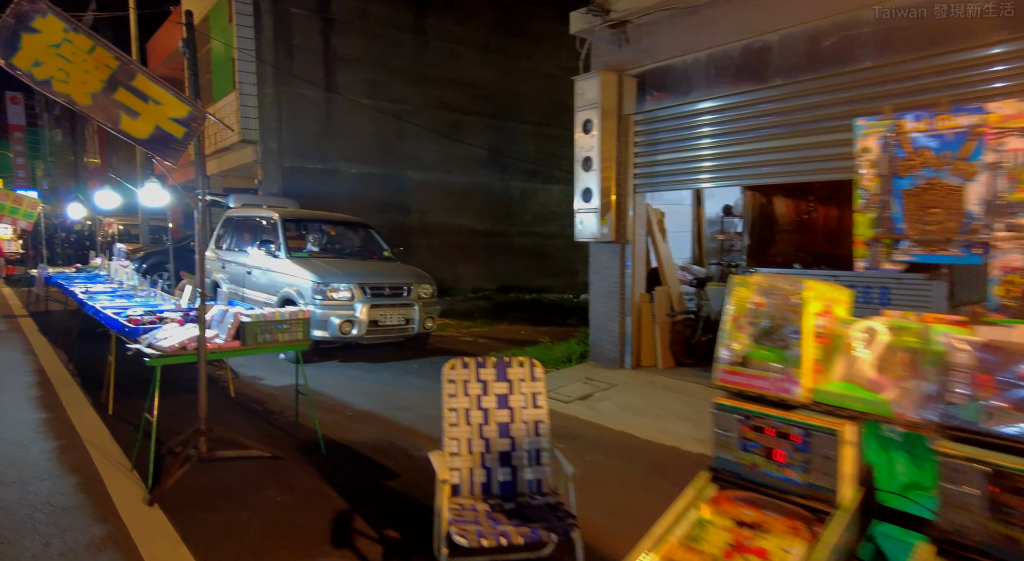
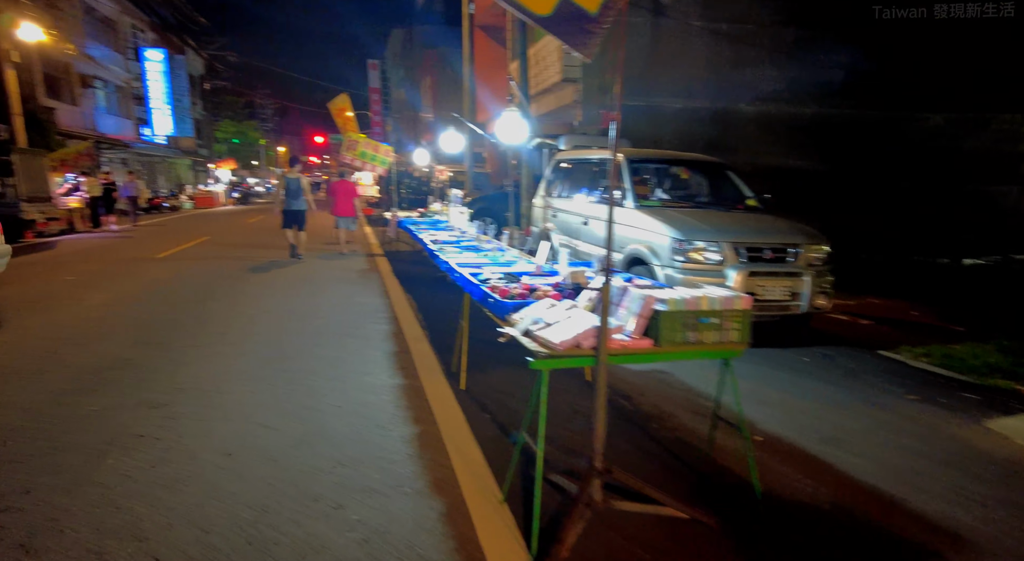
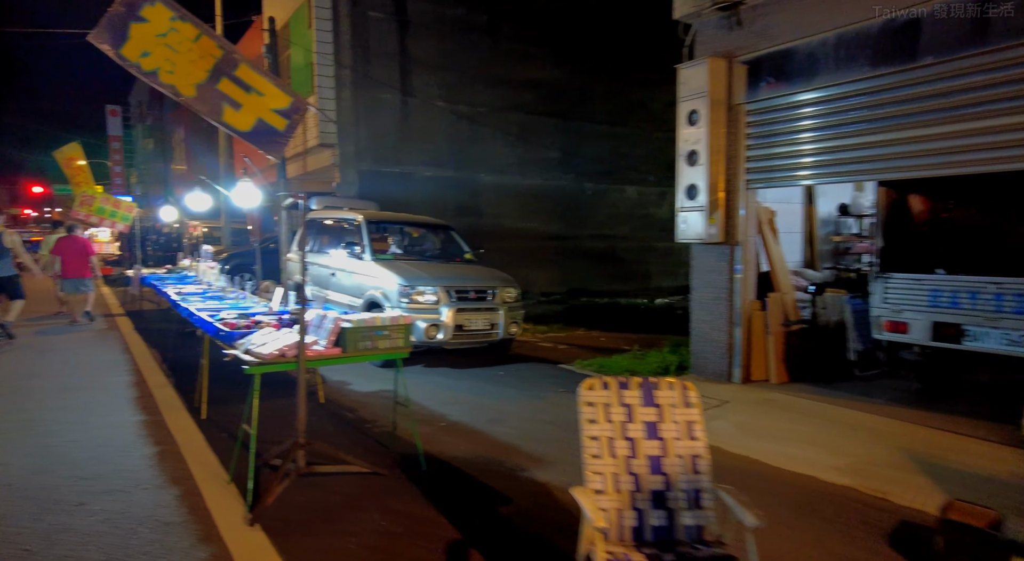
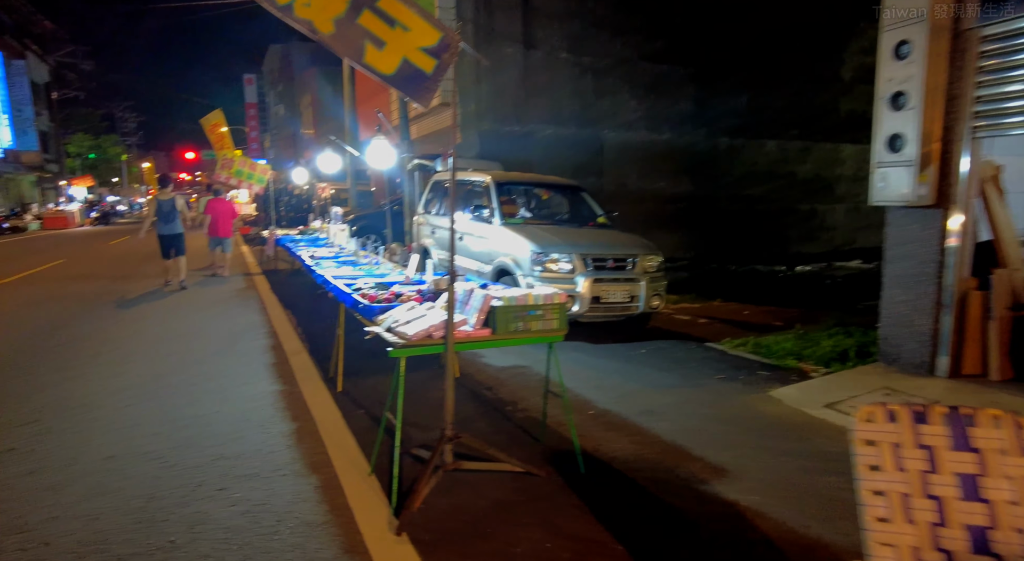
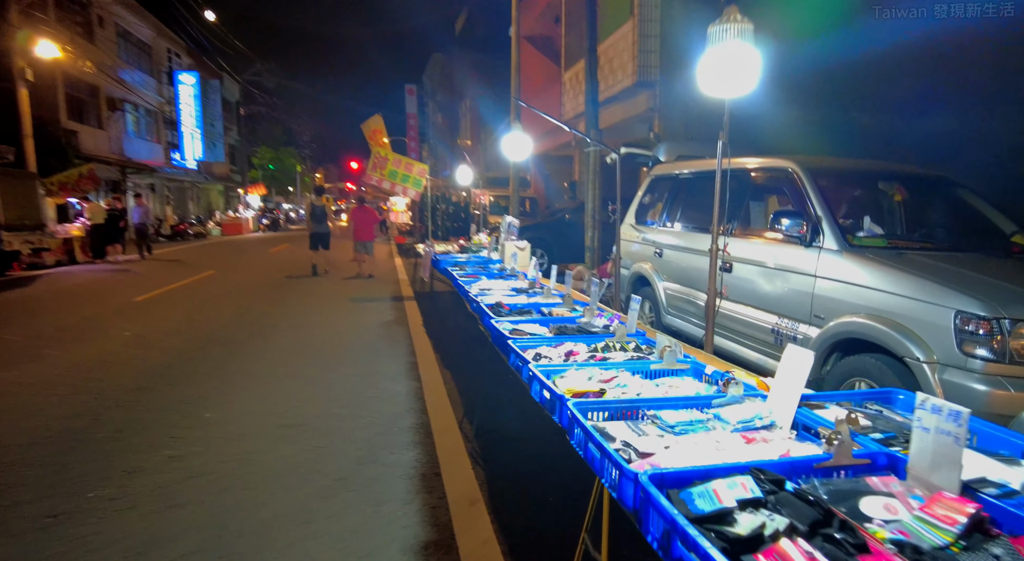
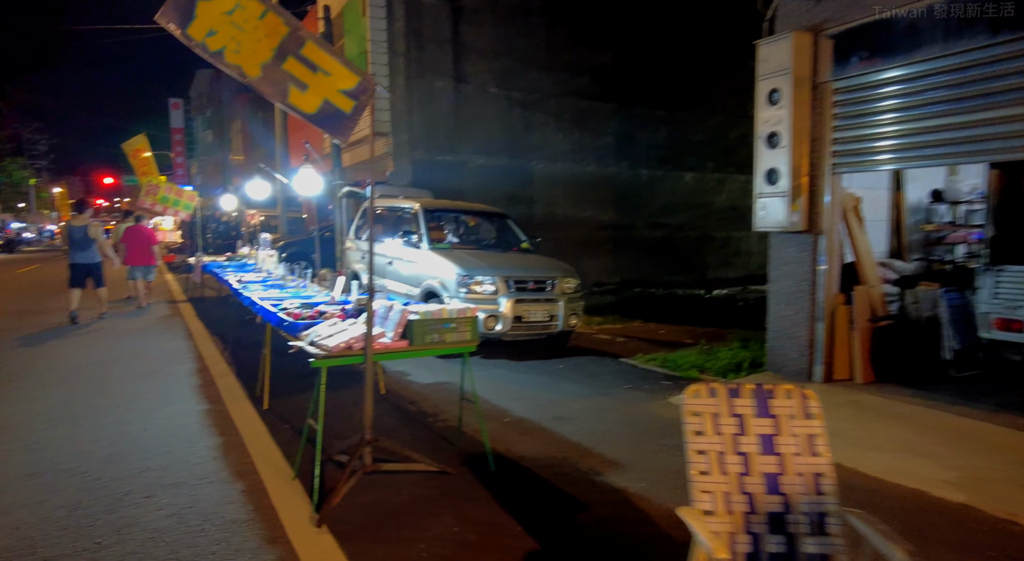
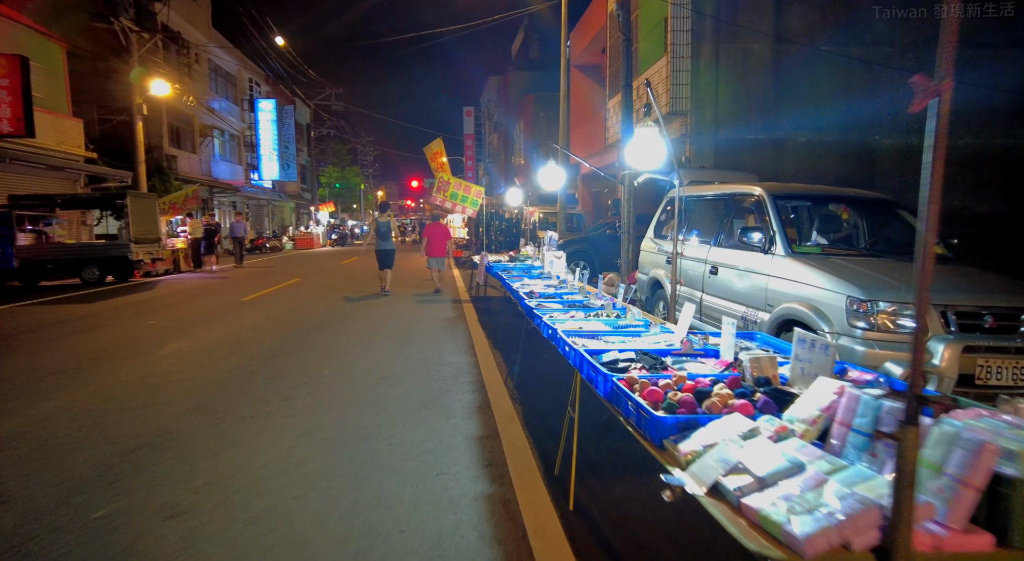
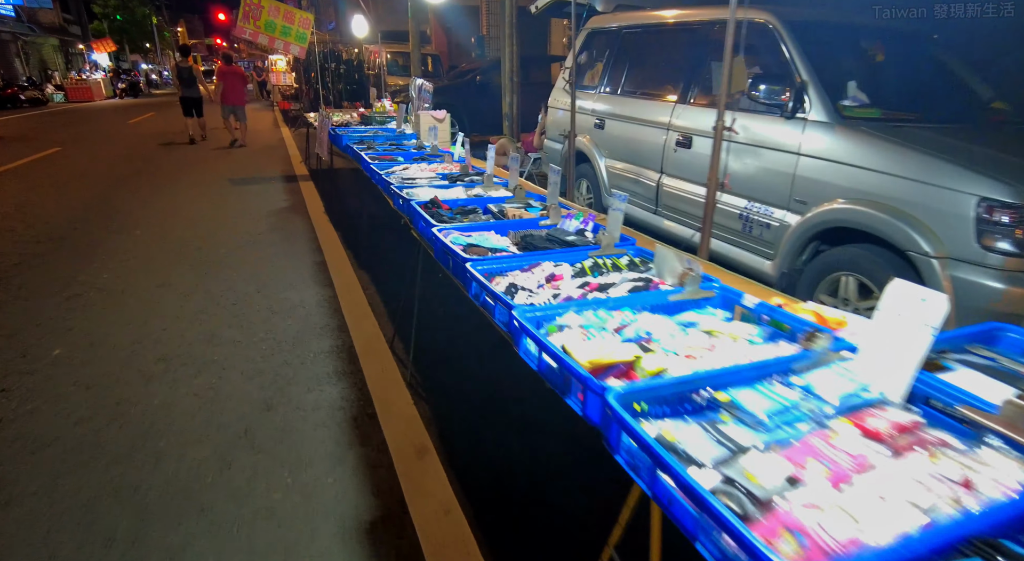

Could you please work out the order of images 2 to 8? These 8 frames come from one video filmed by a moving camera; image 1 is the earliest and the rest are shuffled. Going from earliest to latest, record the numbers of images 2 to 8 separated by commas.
3, 6, 4, 2, 7, 5, 8
